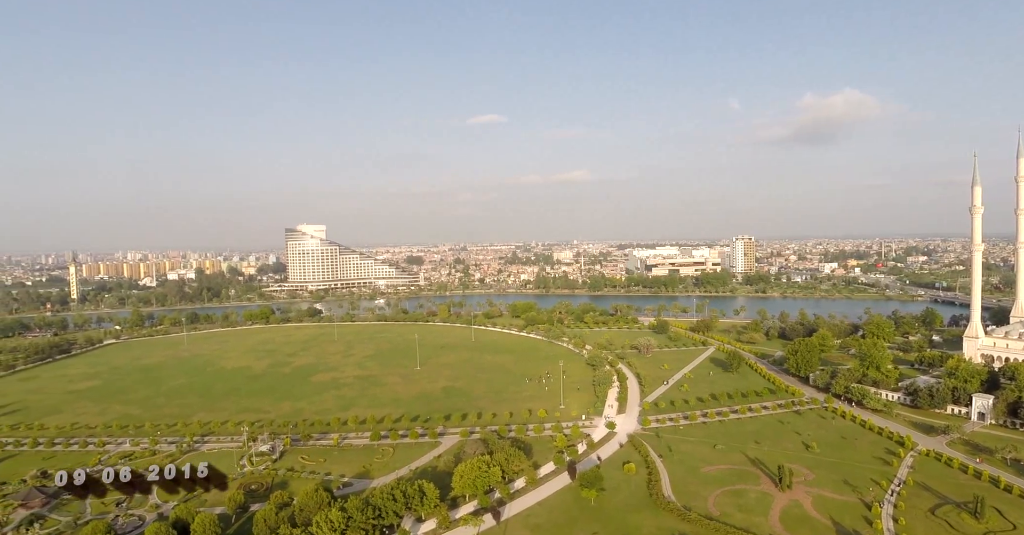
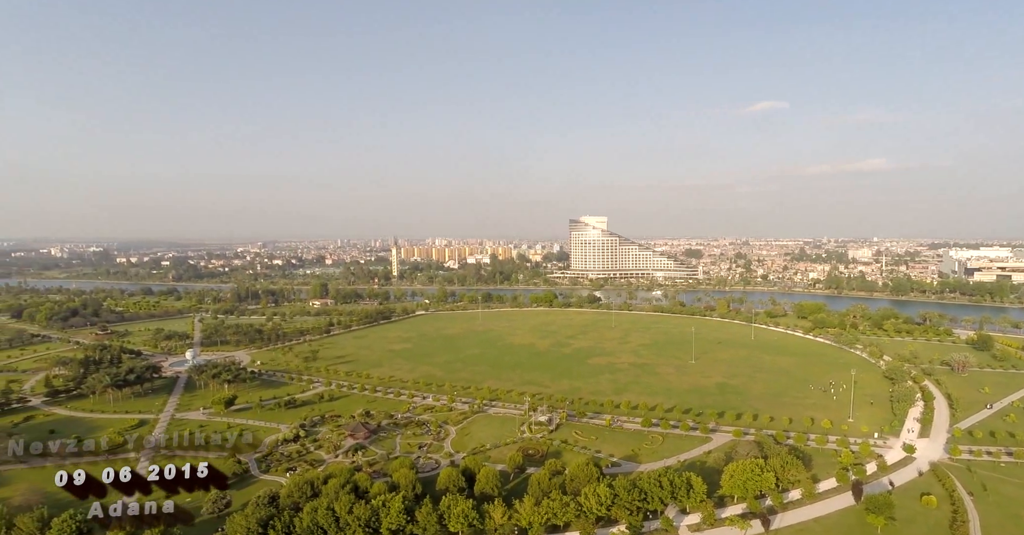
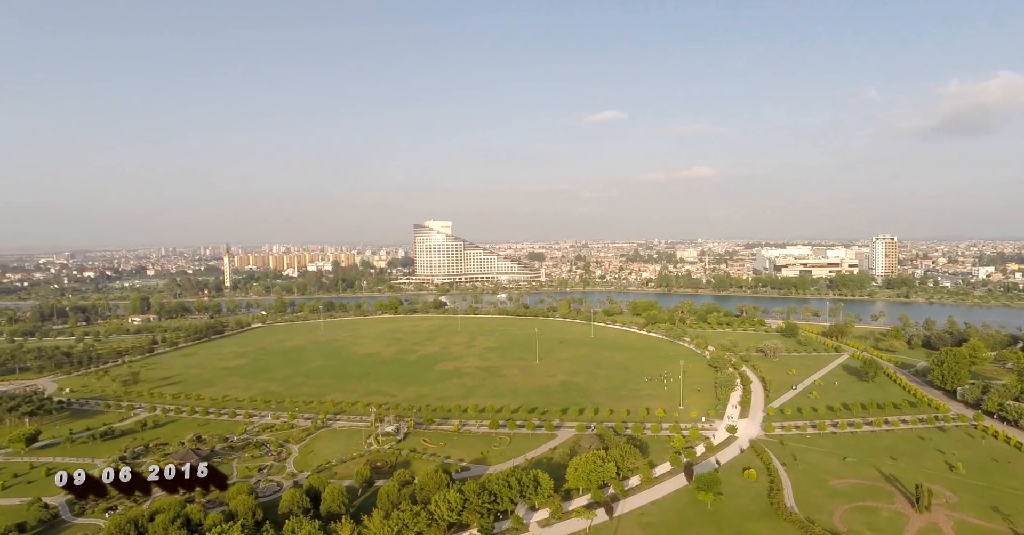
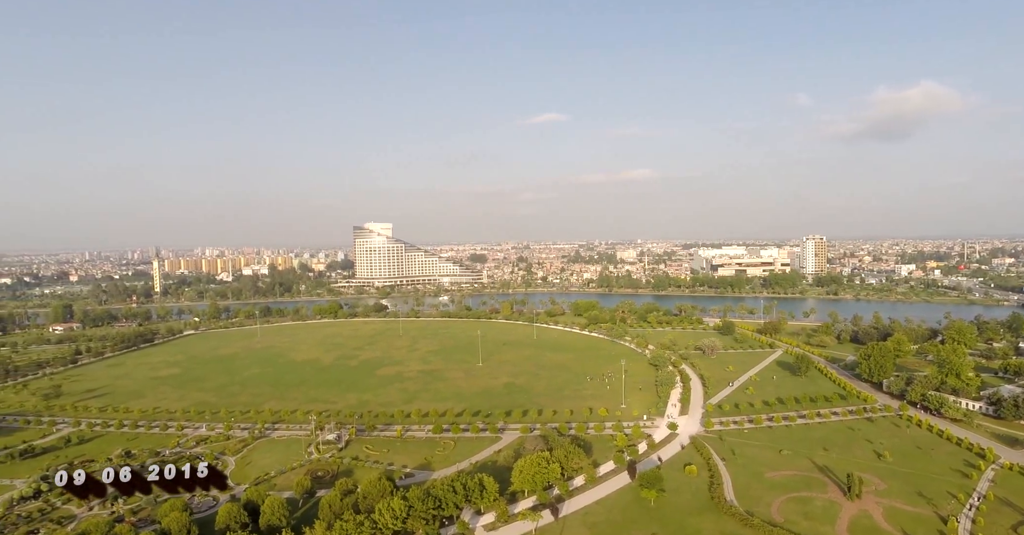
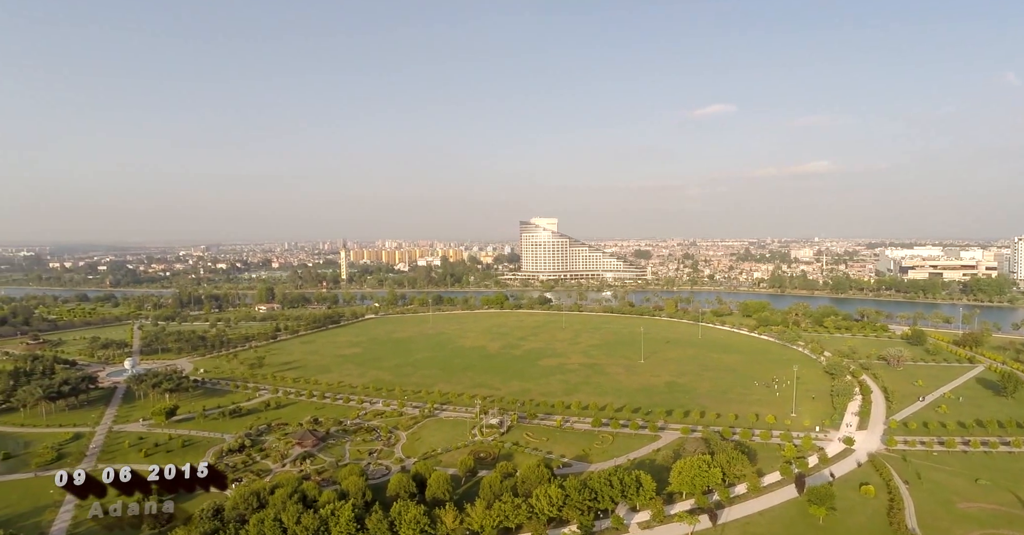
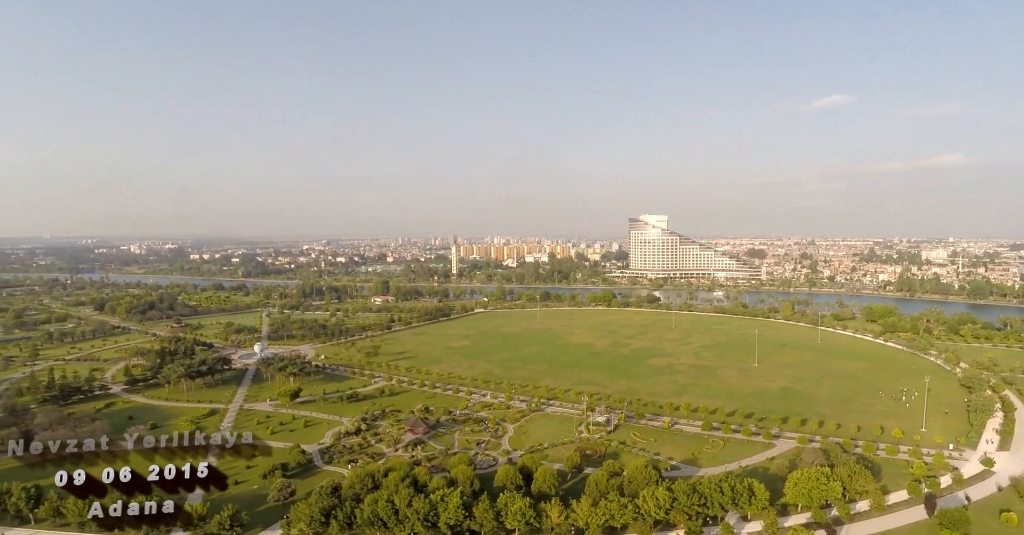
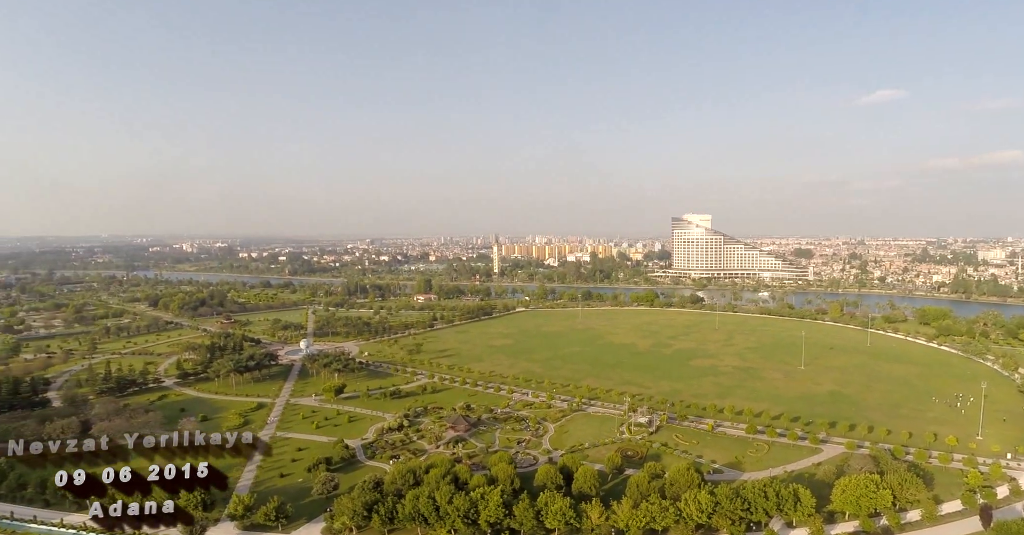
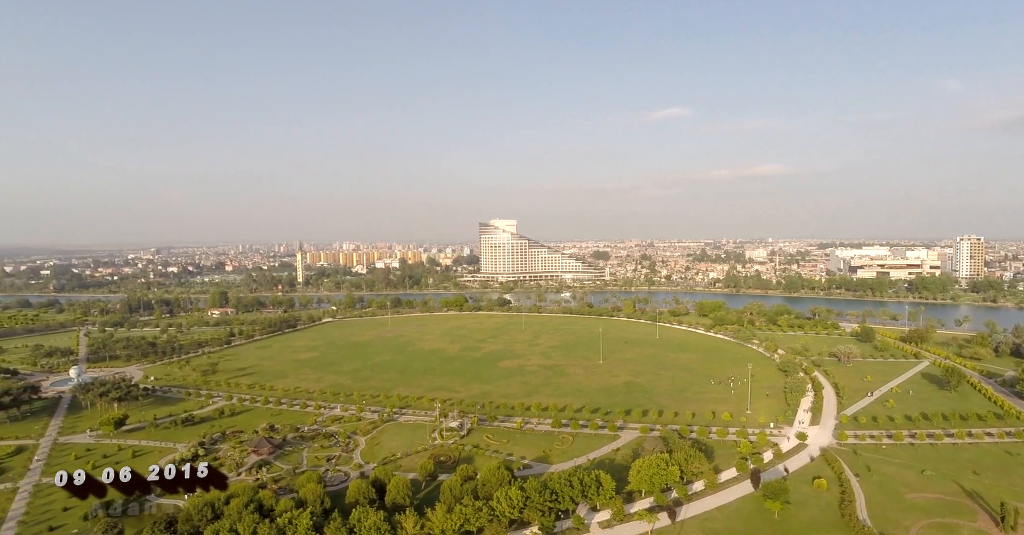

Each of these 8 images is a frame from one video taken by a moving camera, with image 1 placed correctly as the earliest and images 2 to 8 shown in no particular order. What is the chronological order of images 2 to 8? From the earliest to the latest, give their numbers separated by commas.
4, 3, 8, 5, 2, 6, 7
